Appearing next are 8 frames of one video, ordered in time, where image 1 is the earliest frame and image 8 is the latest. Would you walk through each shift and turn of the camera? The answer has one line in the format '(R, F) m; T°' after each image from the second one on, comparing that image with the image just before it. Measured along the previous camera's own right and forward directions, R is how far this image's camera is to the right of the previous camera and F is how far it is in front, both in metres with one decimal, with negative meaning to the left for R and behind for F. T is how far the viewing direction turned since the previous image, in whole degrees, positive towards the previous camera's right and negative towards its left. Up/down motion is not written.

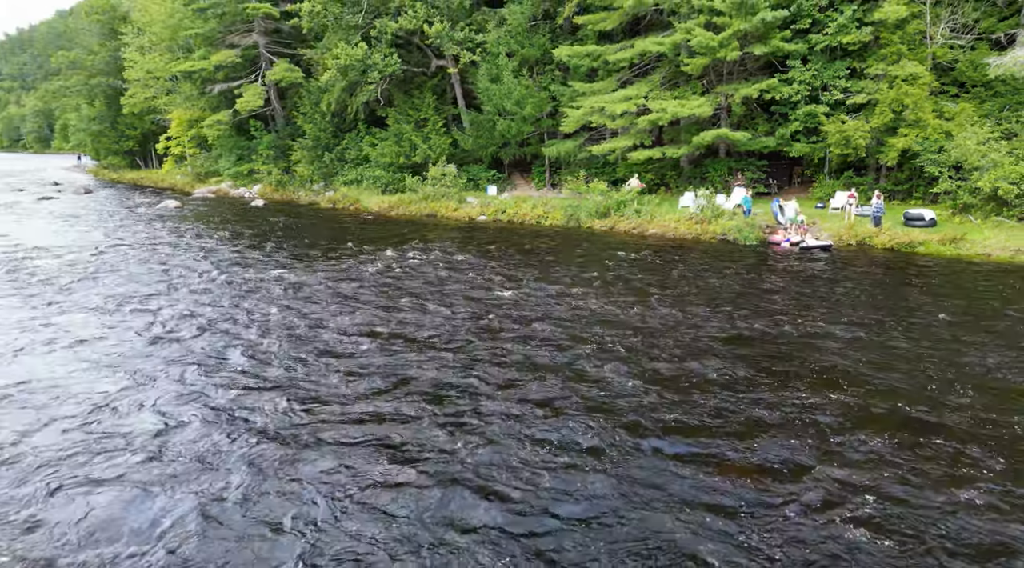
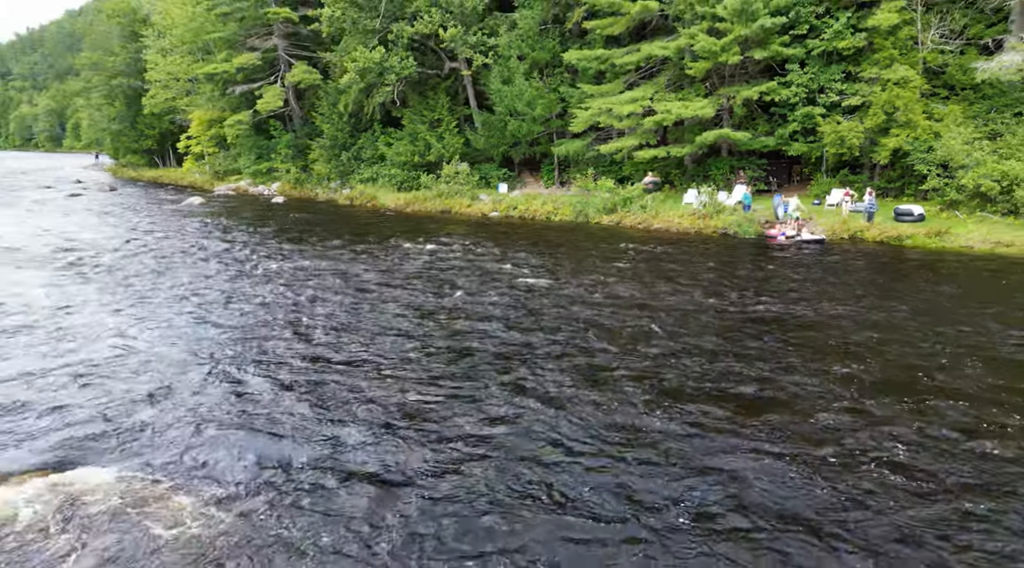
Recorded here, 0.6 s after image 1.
(-0.2, -1.3) m; 0°
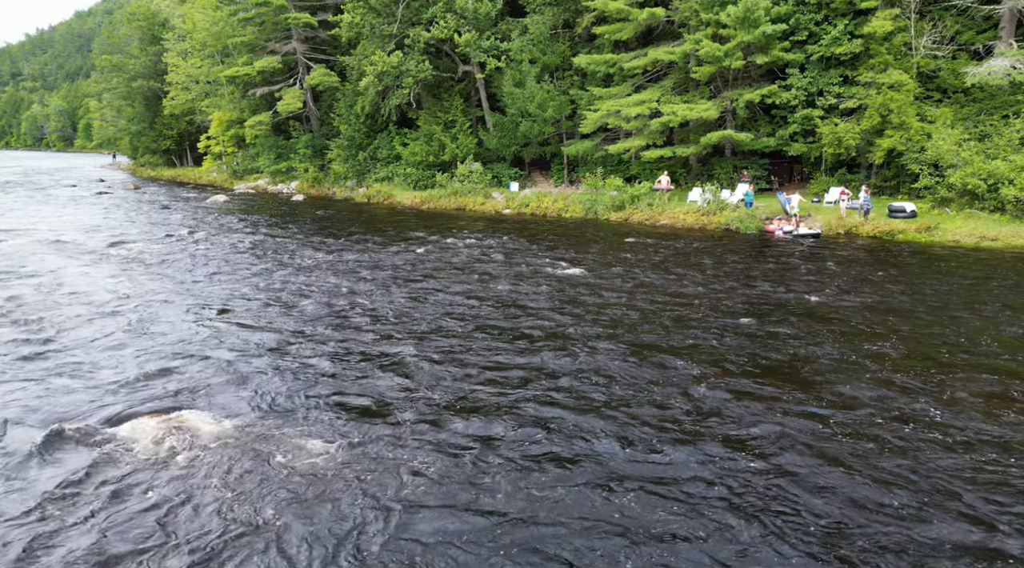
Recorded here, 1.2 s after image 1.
(-0.3, -1.2) m; 0°
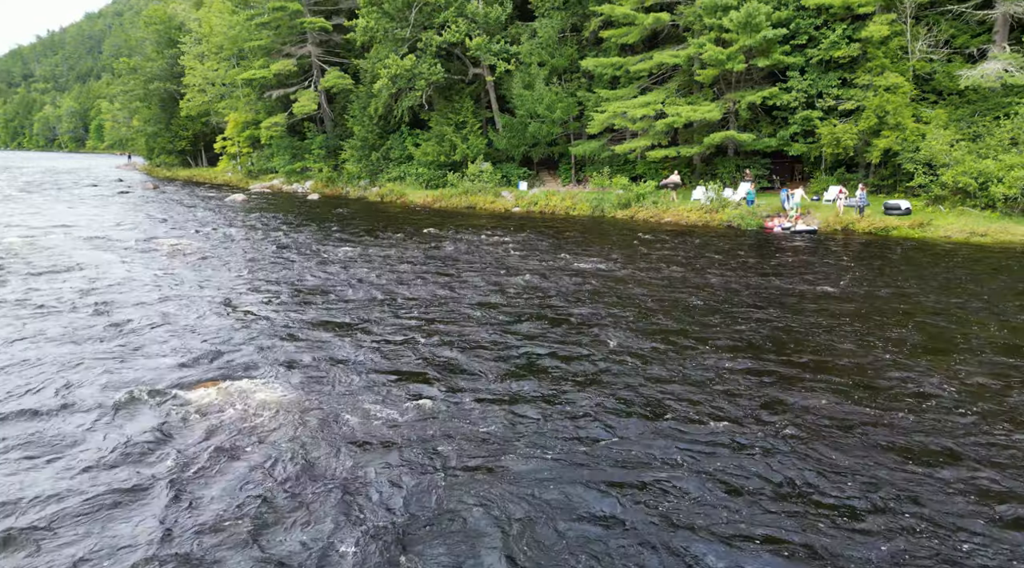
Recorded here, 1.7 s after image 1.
(-0.1, -1.0) m; 0°
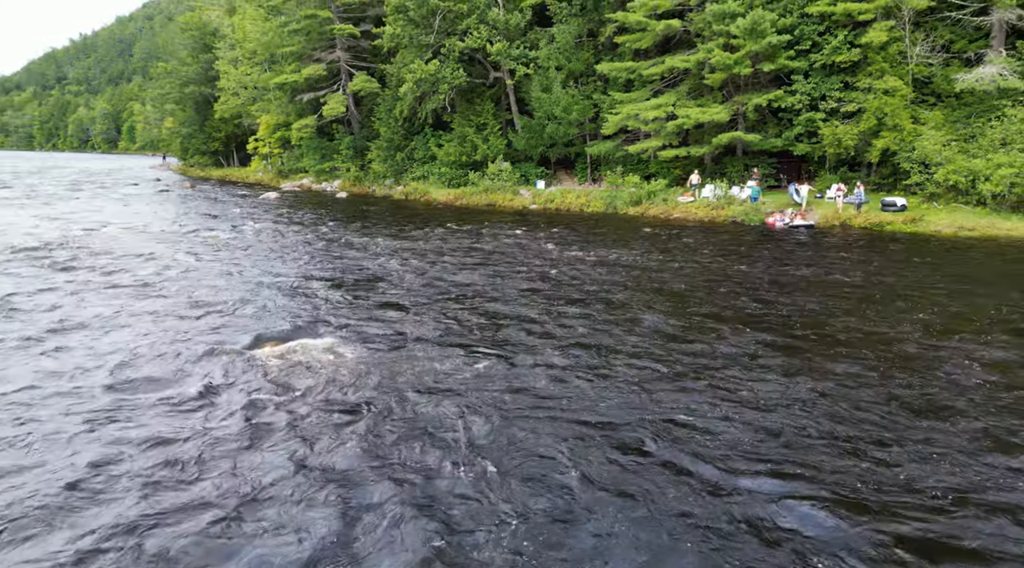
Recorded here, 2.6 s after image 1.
(+0.2, -1.6) m; -2°
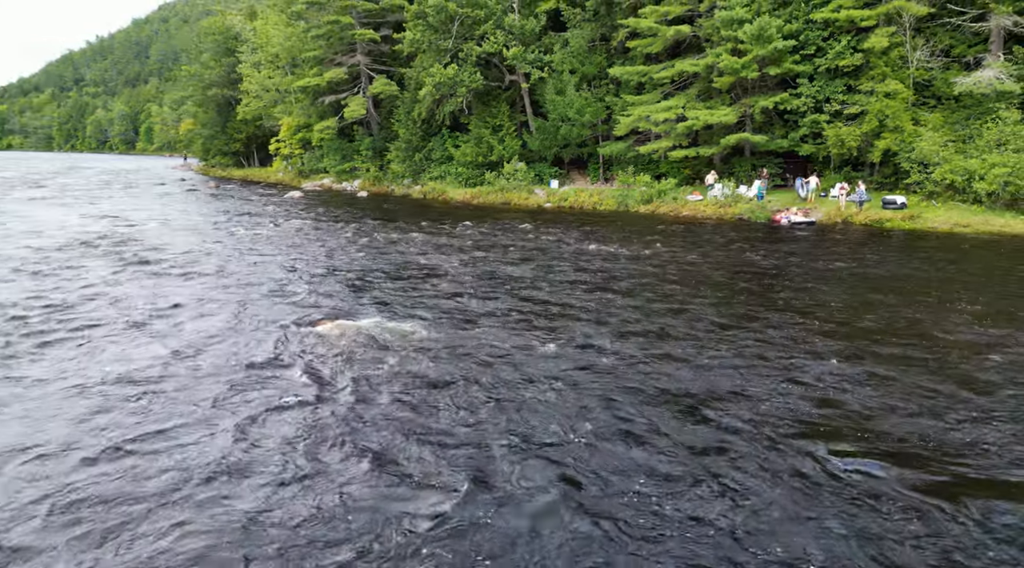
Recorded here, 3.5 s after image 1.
(-0.2, -1.3) m; -1°
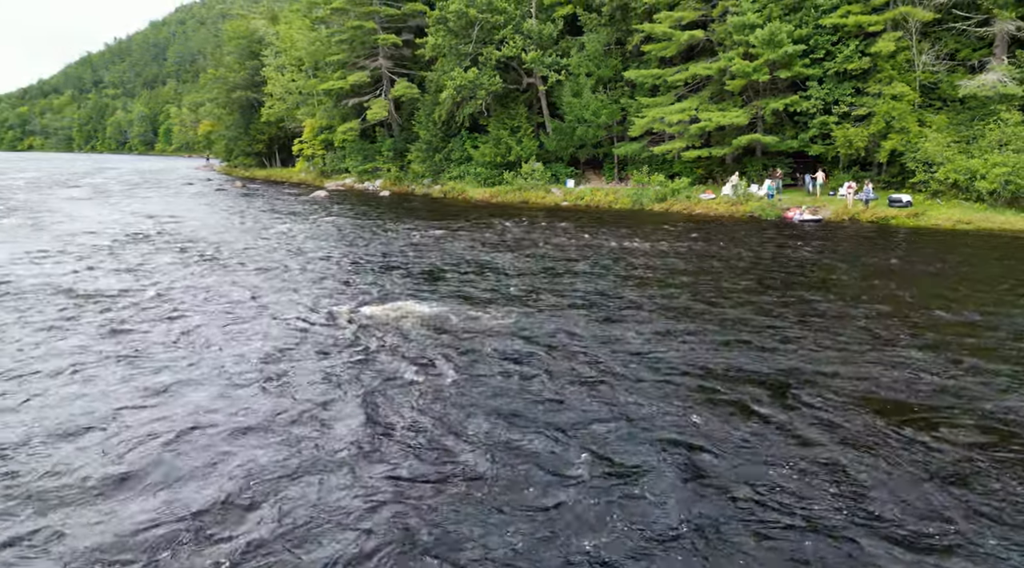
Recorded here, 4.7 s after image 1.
(-0.3, -1.2) m; -1°
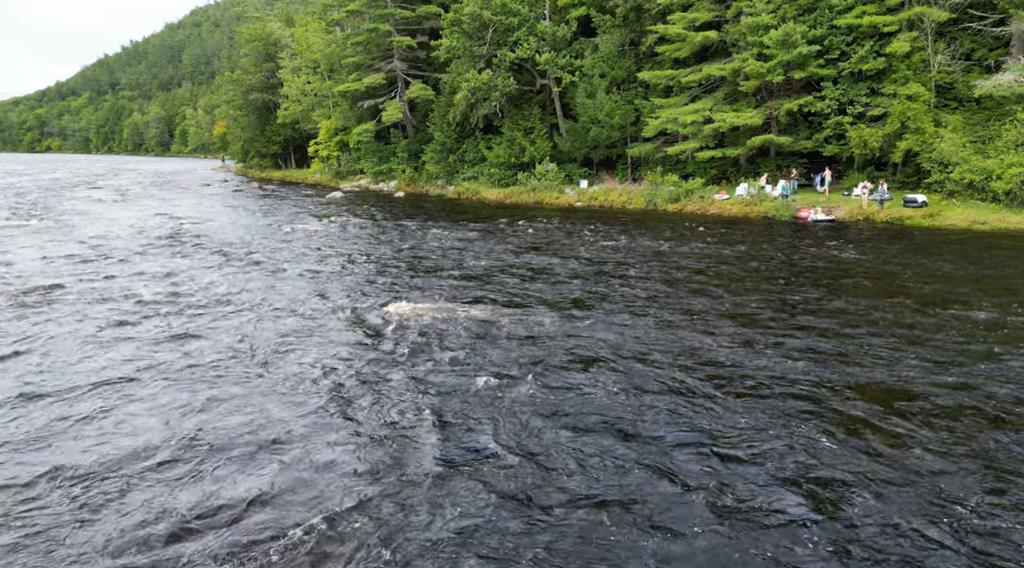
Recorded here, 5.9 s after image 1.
(-0.1, -0.2) m; -1°
